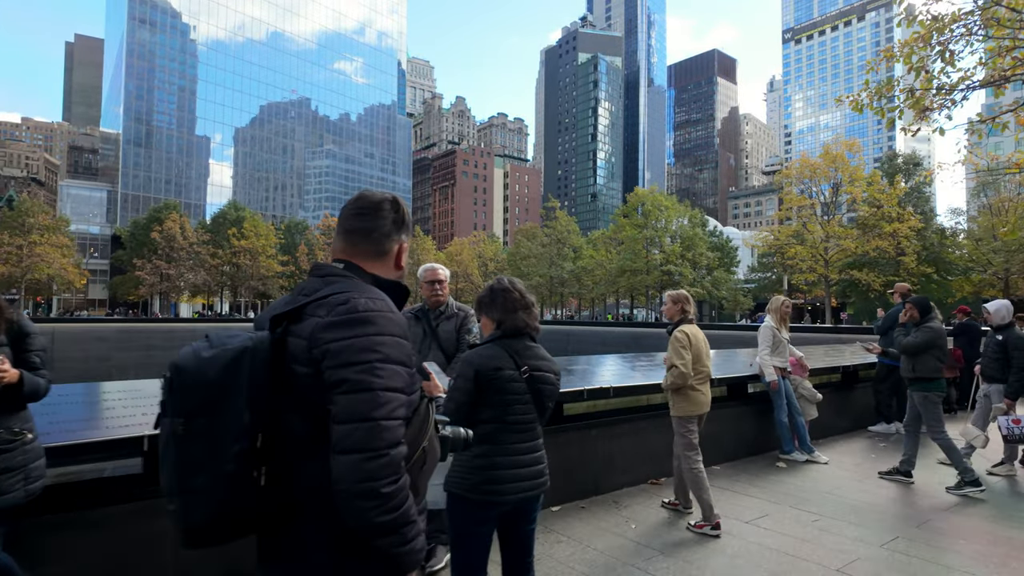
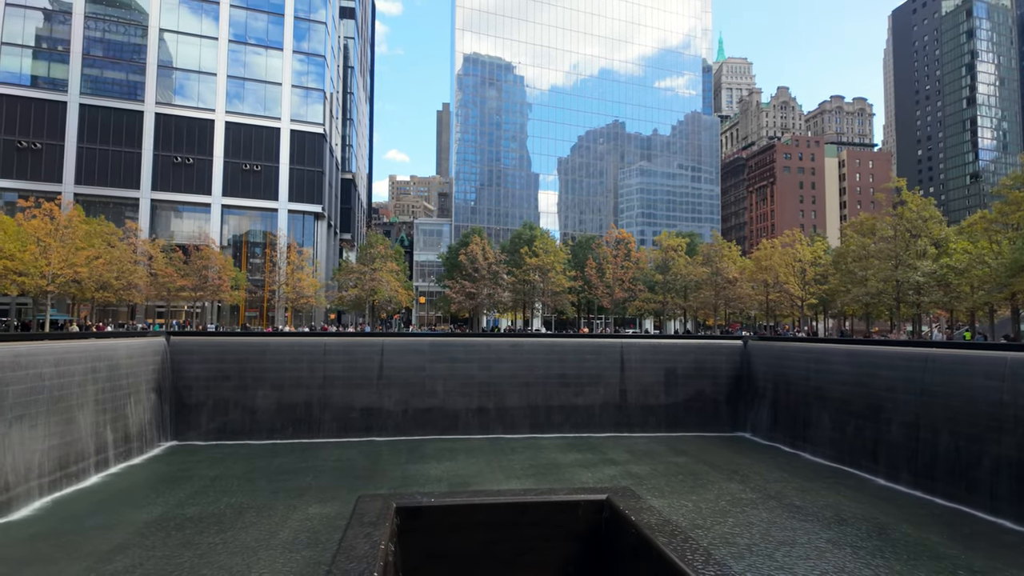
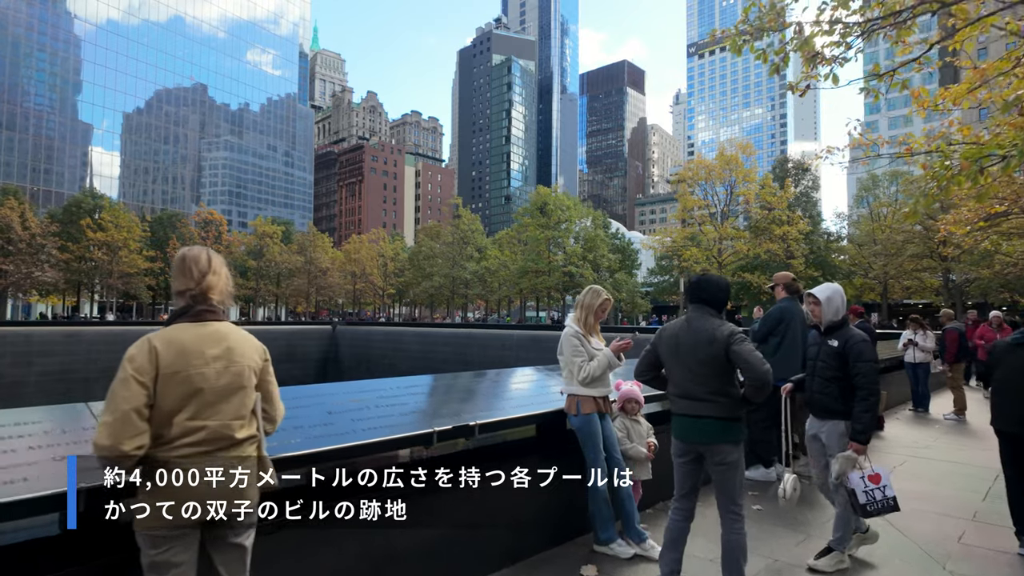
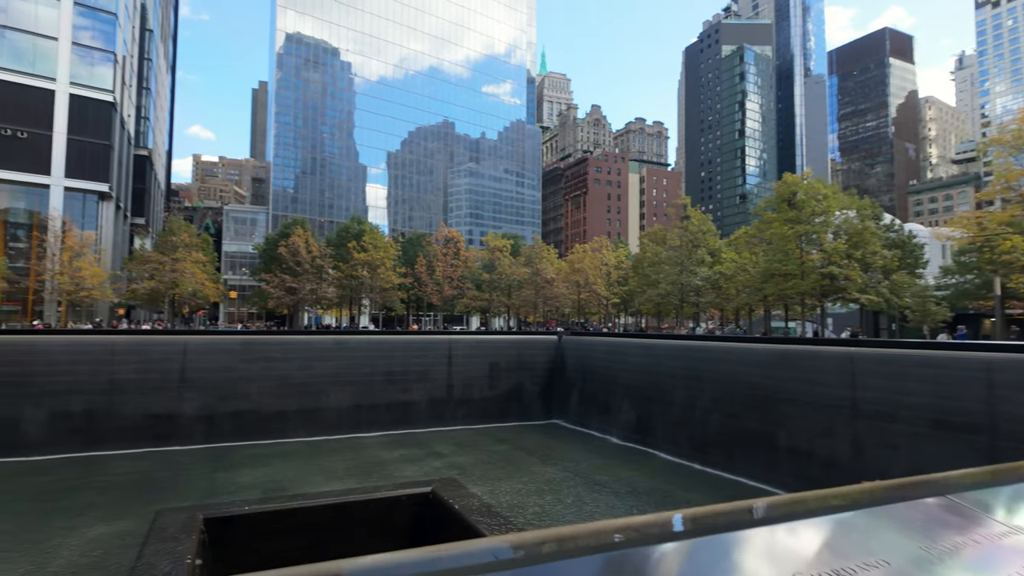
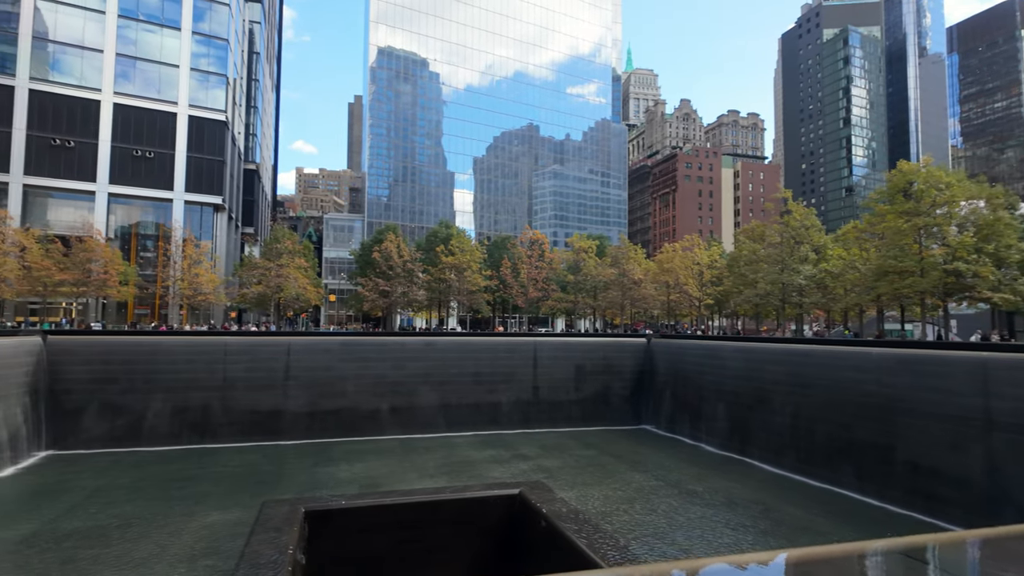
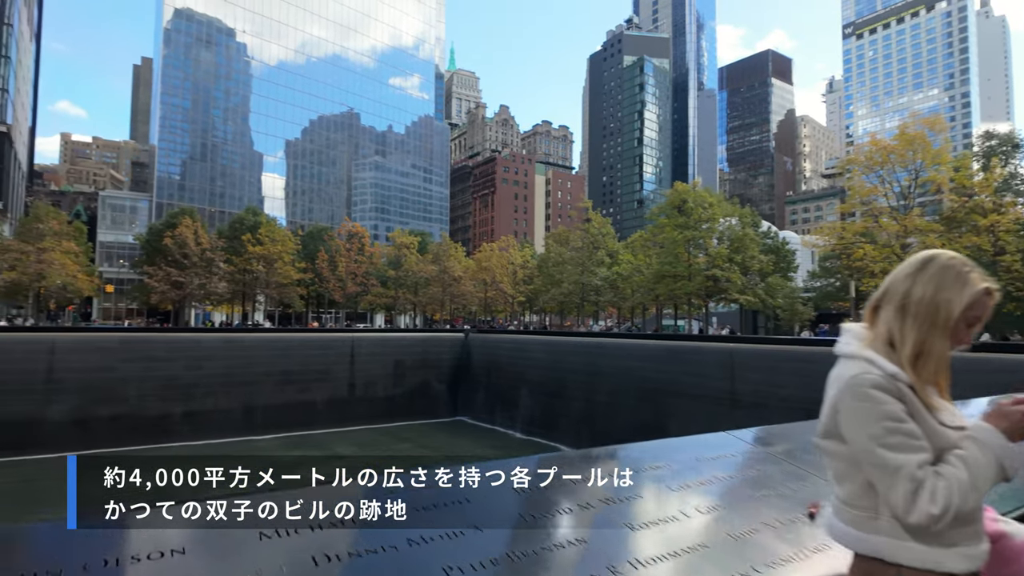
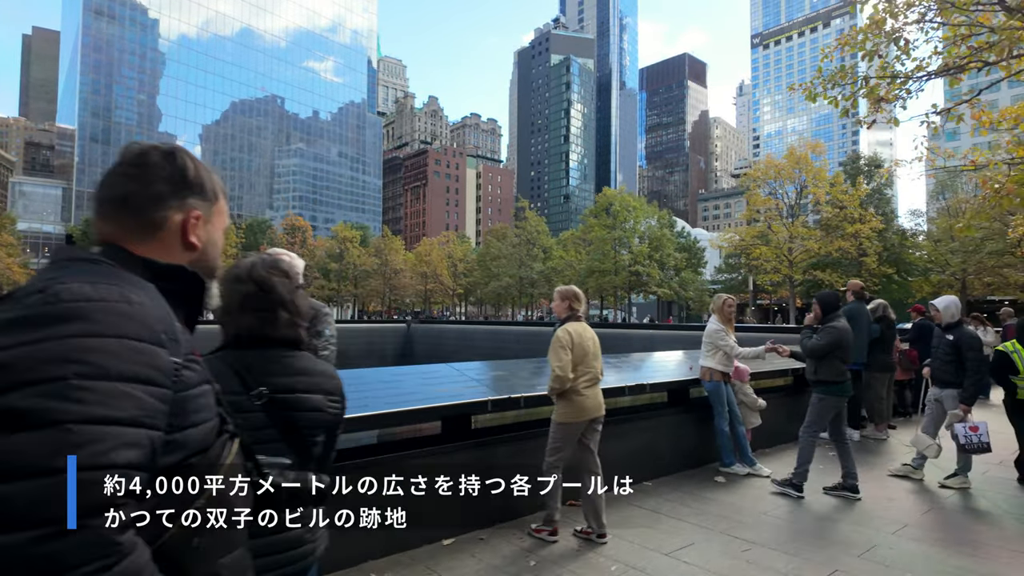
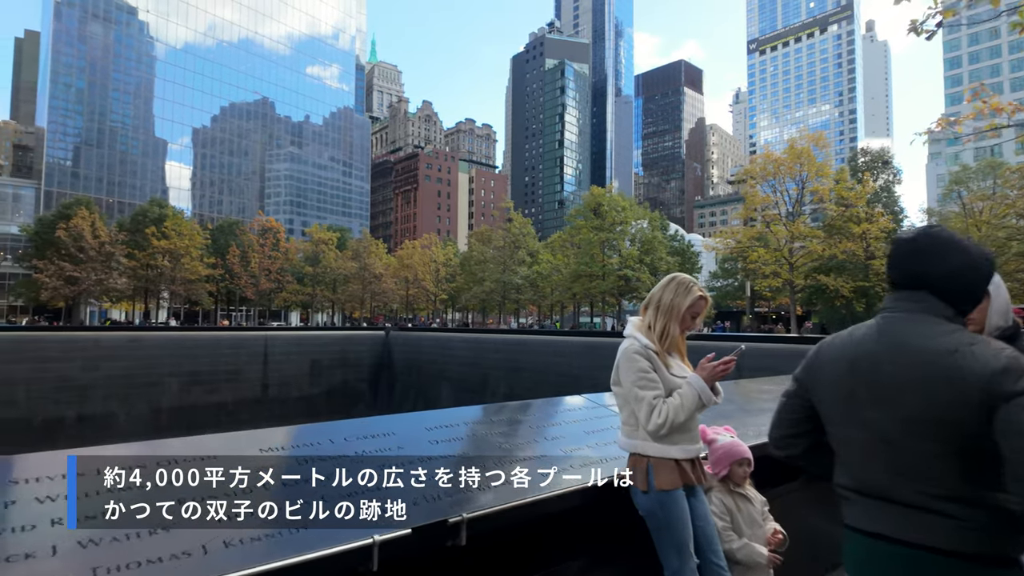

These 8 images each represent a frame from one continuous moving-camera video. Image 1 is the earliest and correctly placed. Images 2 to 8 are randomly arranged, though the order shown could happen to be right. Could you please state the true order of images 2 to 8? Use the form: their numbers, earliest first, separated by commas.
7, 3, 8, 6, 4, 5, 2
